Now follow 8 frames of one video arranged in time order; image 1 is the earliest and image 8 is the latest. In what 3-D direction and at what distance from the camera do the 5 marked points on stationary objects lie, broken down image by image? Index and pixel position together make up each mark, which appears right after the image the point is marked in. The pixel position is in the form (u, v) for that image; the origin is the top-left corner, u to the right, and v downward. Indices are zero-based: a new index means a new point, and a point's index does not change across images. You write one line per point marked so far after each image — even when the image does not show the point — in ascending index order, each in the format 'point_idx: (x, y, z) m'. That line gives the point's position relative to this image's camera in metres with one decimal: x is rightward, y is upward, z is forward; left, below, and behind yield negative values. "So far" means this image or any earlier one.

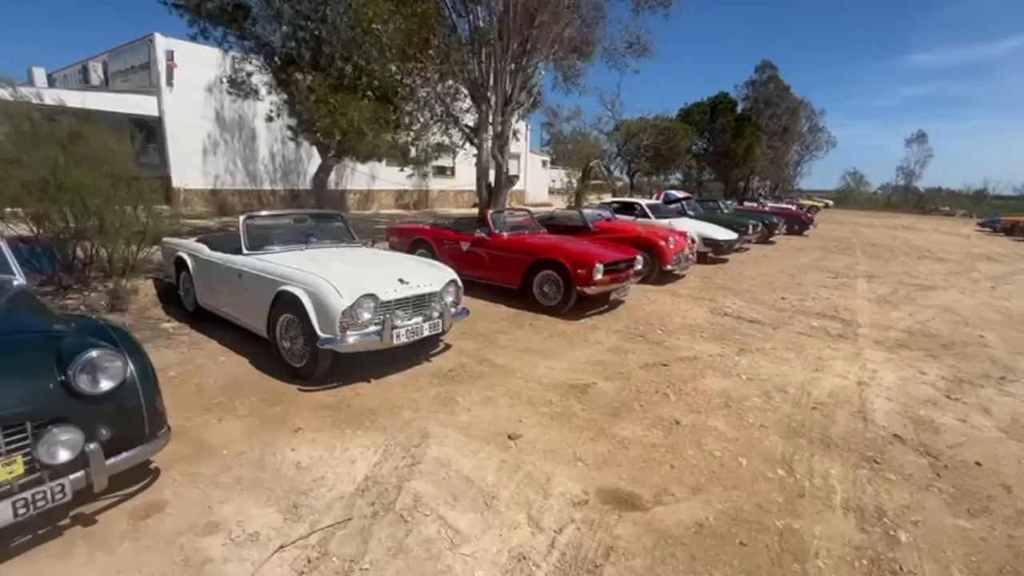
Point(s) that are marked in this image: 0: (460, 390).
0: (-0.5, -1.0, +4.4) m
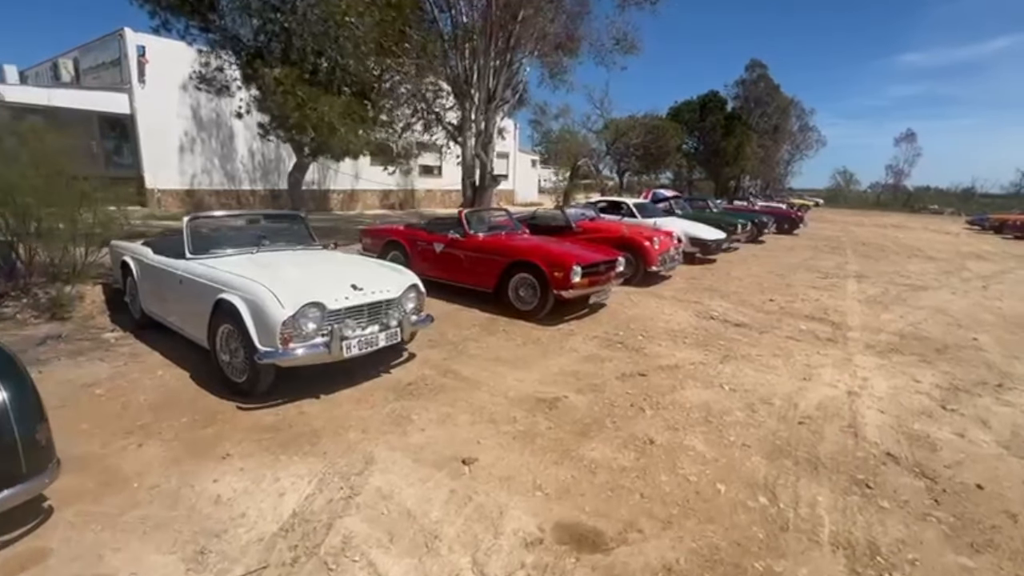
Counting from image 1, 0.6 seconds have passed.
0: (-0.8, -1.0, +4.0) m
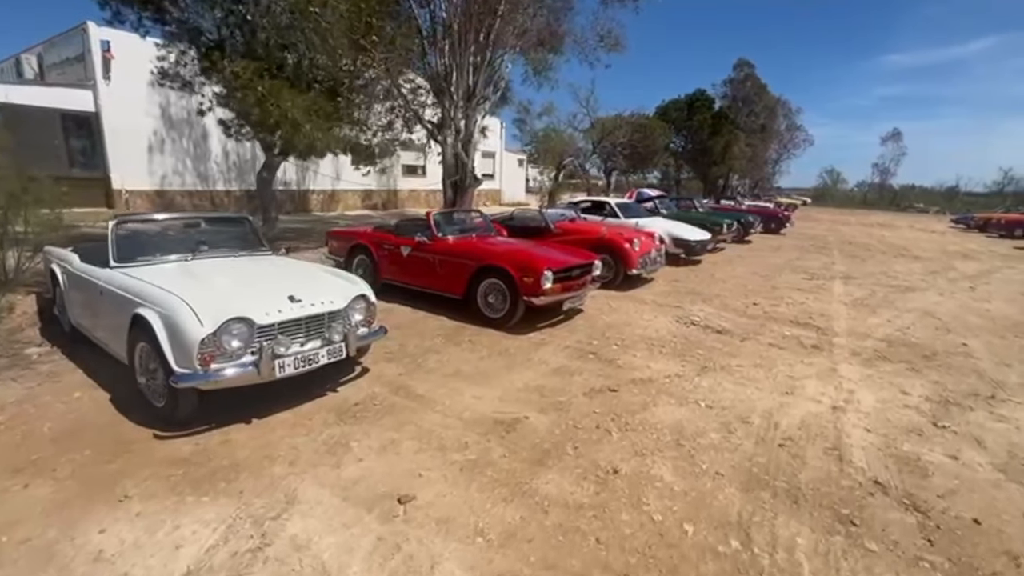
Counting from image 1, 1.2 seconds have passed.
0: (-1.2, -1.1, +3.6) m
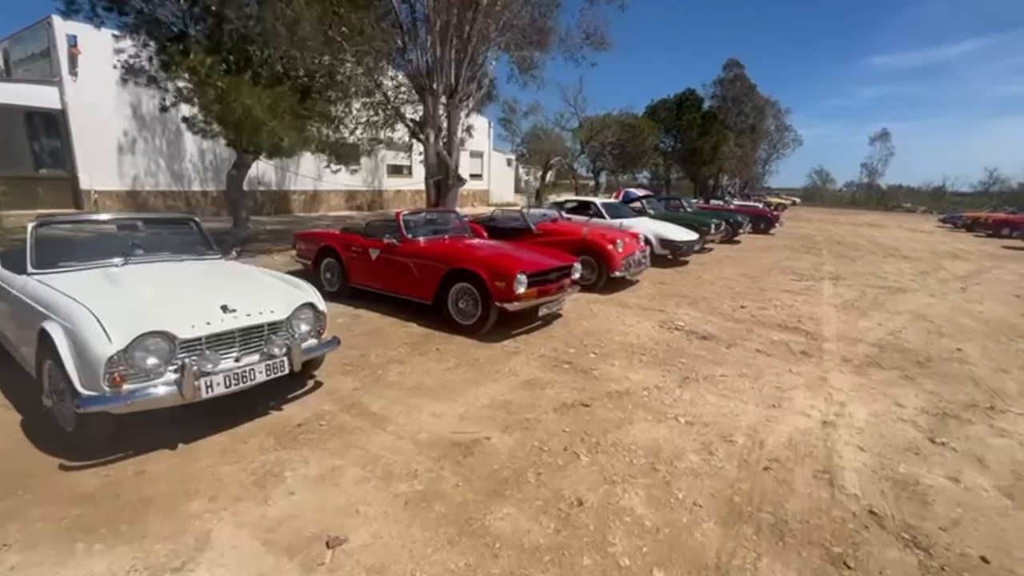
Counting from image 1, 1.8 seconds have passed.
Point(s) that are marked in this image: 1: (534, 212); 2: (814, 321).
0: (-1.5, -1.2, +3.2) m
1: (+0.5, +1.6, +10.2) m
2: (+4.6, -0.5, +7.1) m
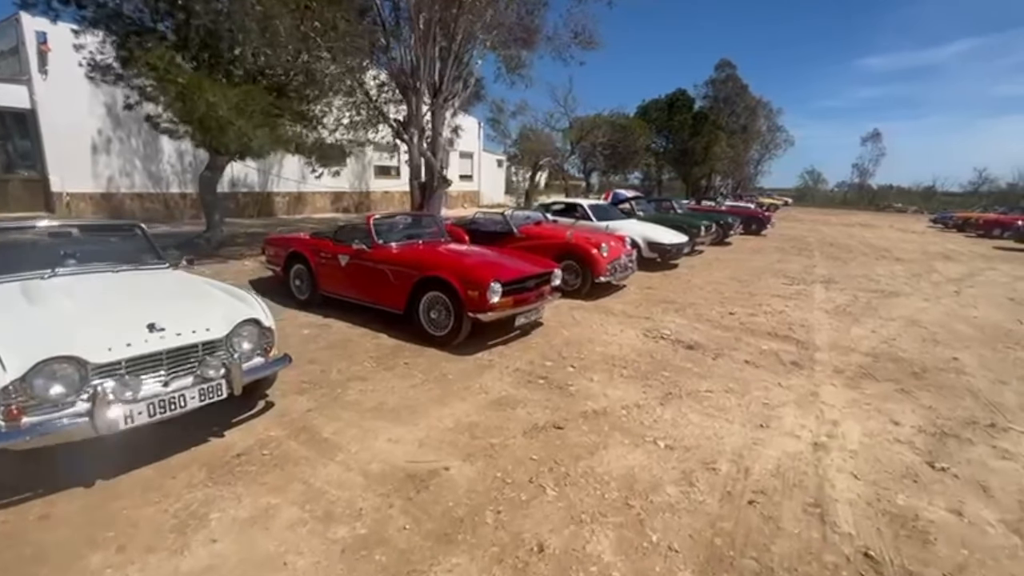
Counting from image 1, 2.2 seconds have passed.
0: (-1.7, -1.3, +2.9) m
1: (+0.1, +1.5, +9.9) m
2: (+4.3, -0.6, +6.9) m
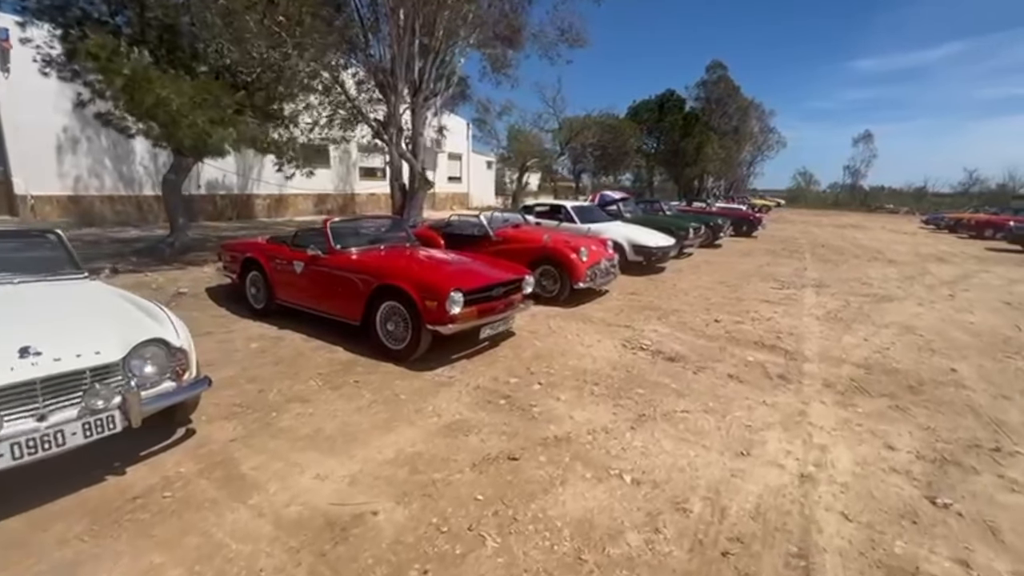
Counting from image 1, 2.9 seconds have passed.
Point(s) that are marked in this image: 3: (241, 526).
0: (-2.1, -1.4, +2.4) m
1: (-0.3, +1.4, +9.5) m
2: (+3.9, -0.7, +6.5) m
3: (-1.5, -1.3, +2.7) m
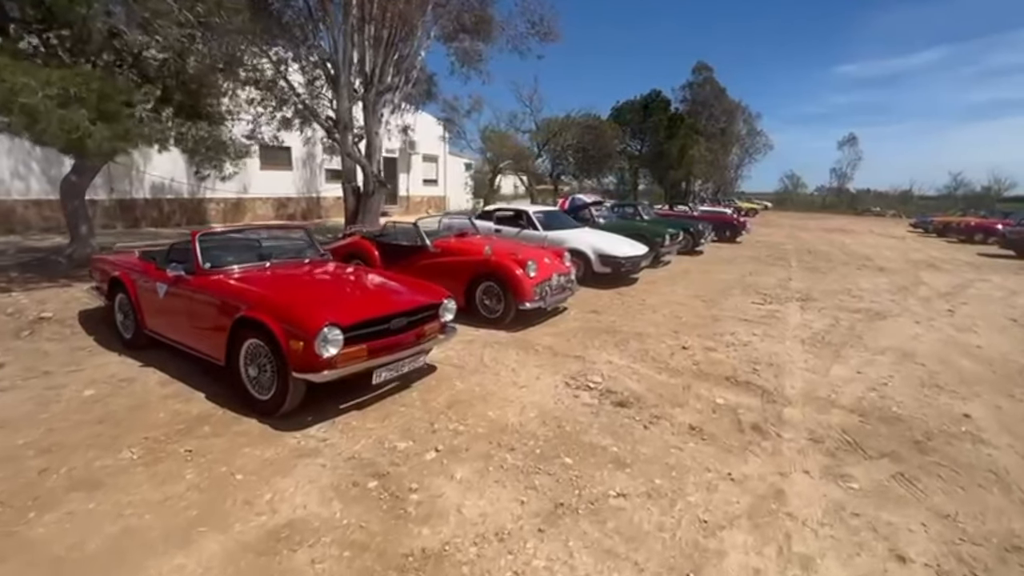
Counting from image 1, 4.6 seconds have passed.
0: (-2.9, -1.6, +1.2) m
1: (-1.2, +1.1, +8.4) m
2: (+3.0, -0.9, +5.4) m
3: (-2.3, -1.6, +1.5) m
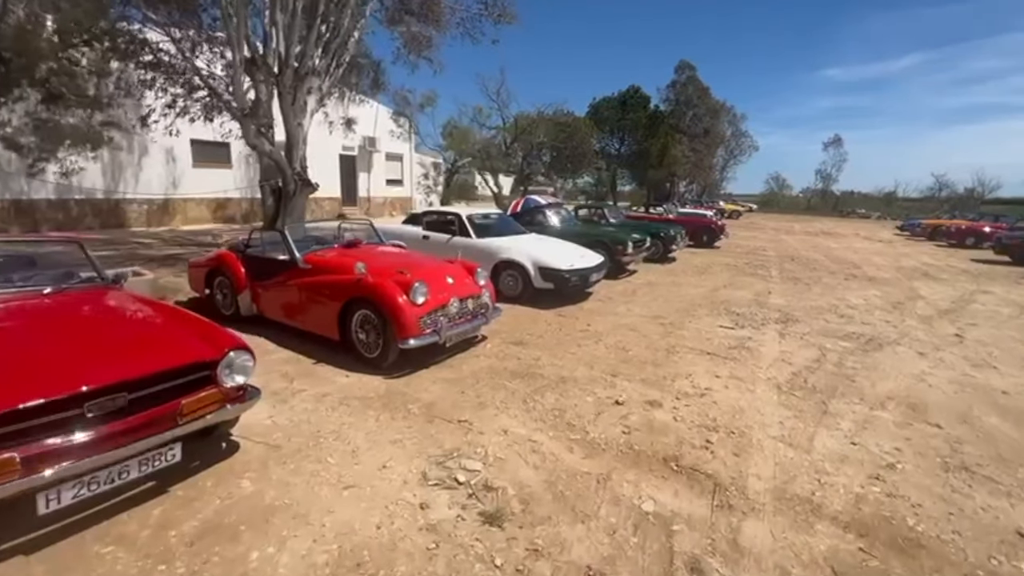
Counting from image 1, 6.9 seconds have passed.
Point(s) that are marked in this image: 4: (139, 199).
0: (-4.0, -1.9, -0.5) m
1: (-2.5, +0.8, +6.7) m
2: (+1.8, -1.2, +3.8) m
3: (-3.4, -1.9, -0.2) m
4: (-12.6, +3.0, +15.9) m
